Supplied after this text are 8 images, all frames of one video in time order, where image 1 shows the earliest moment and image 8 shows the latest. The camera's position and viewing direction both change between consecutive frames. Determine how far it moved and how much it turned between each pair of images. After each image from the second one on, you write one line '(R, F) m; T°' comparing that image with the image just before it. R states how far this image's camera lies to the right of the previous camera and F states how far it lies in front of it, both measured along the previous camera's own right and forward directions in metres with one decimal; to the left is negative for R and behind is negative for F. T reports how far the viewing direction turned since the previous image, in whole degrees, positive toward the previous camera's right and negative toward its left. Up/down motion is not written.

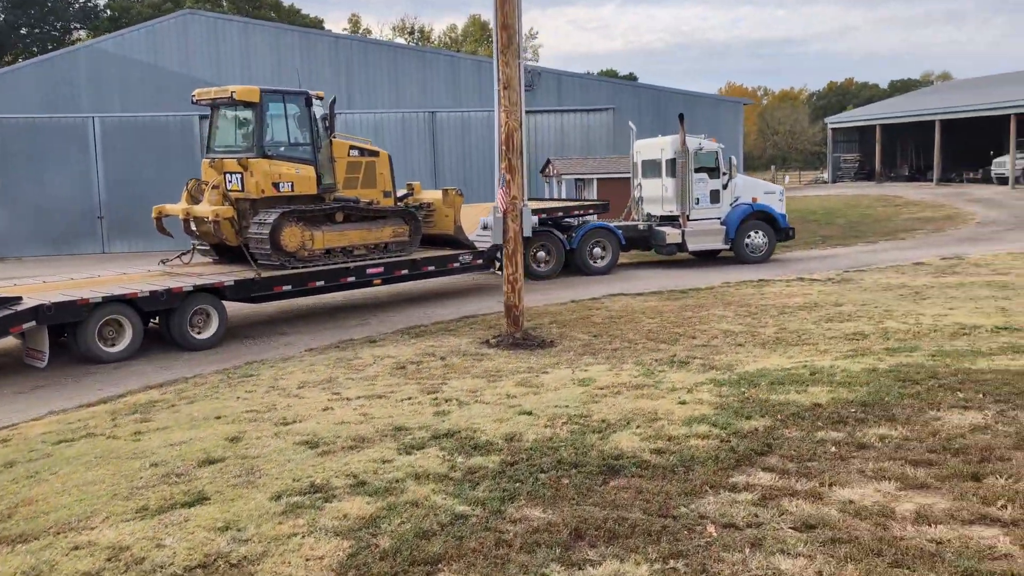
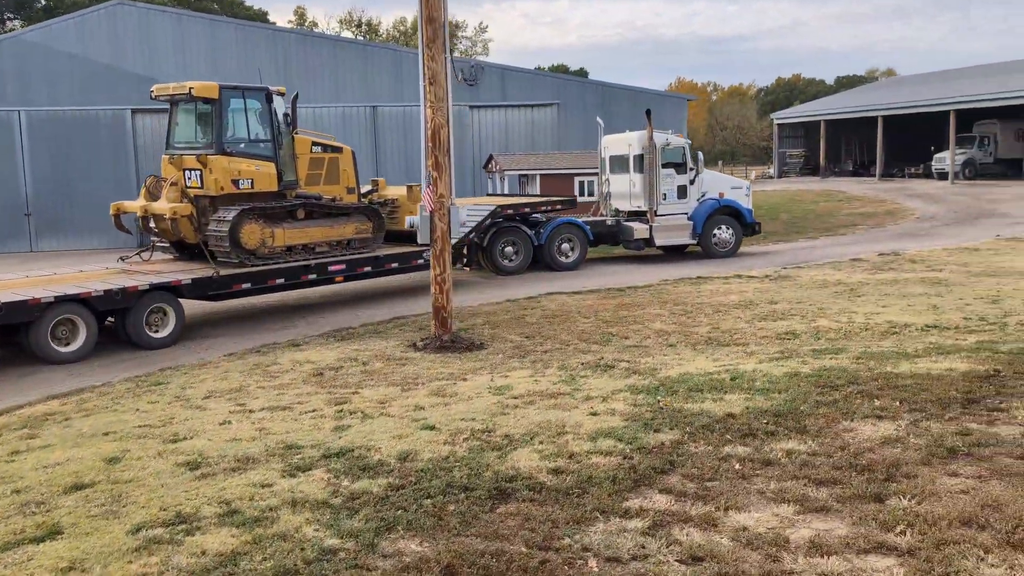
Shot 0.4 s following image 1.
(+0.2, +0.2) m; +3°
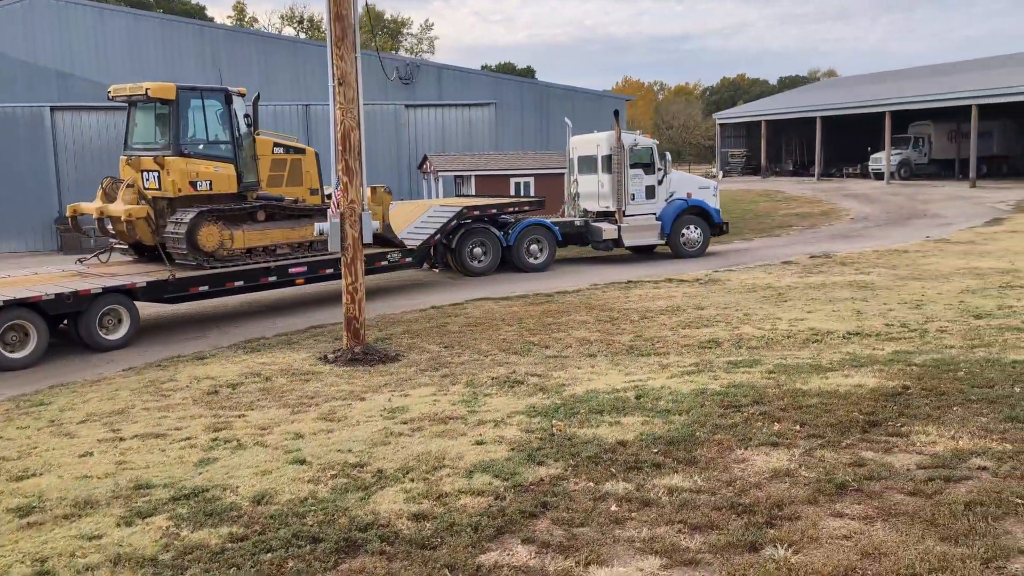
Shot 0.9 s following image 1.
(+0.3, +0.3) m; +3°
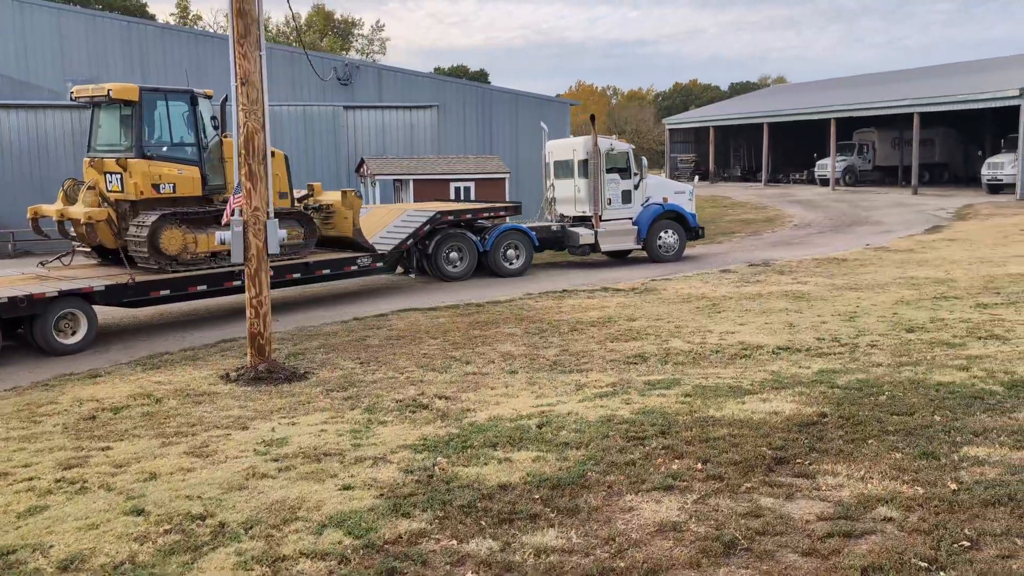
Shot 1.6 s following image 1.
(+0.3, +0.4) m; +3°
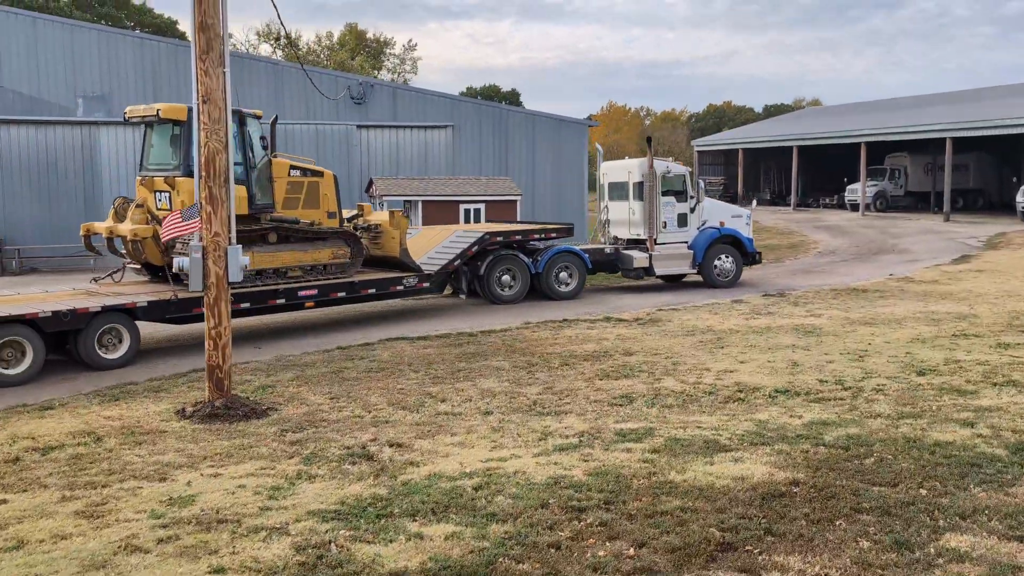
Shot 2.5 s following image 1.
(+0.4, +0.5) m; -2°
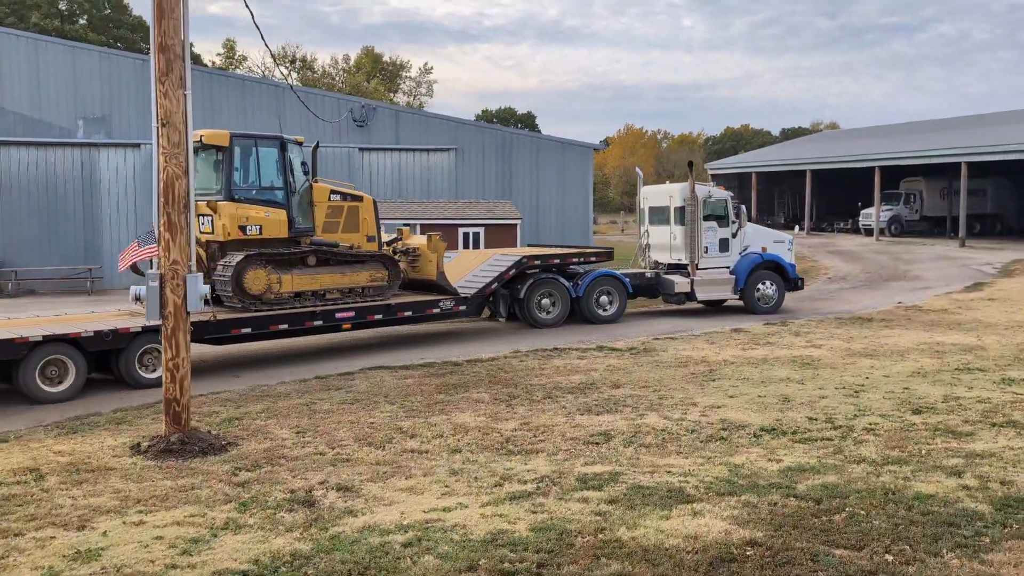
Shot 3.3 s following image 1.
(+0.4, +0.3) m; -1°
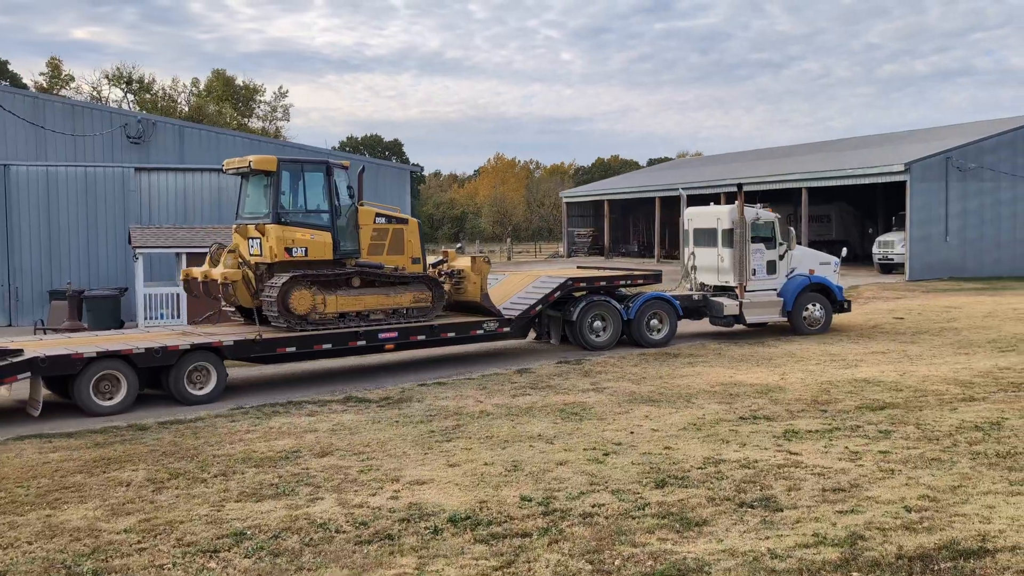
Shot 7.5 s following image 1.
(+1.7, +1.8) m; +7°
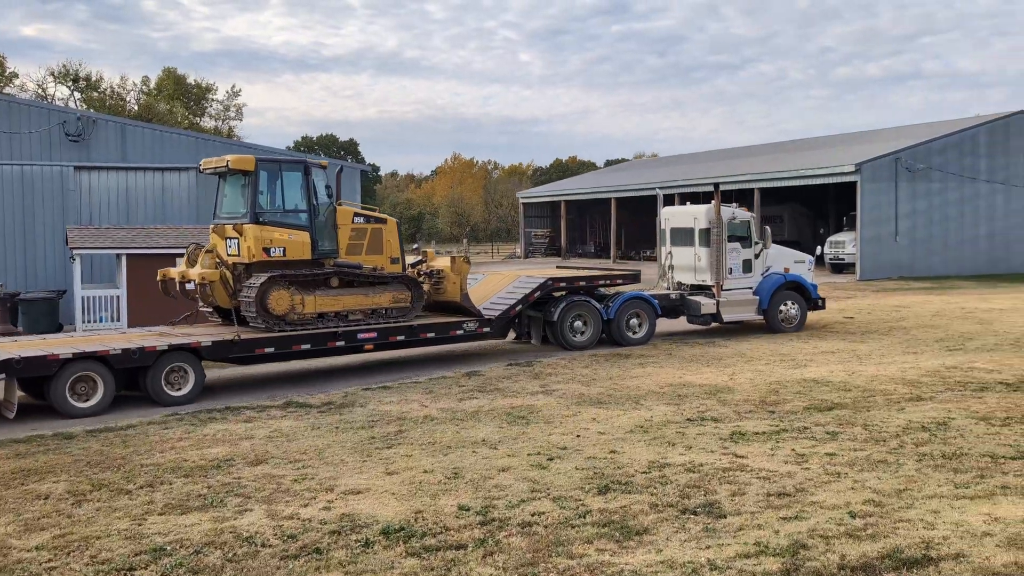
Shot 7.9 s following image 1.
(+0.1, +0.2) m; +2°
